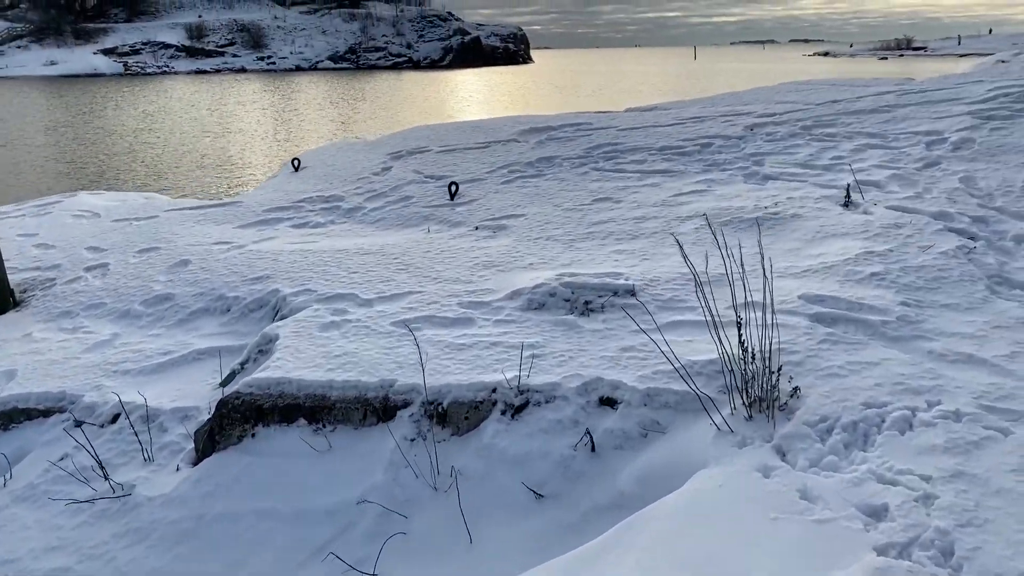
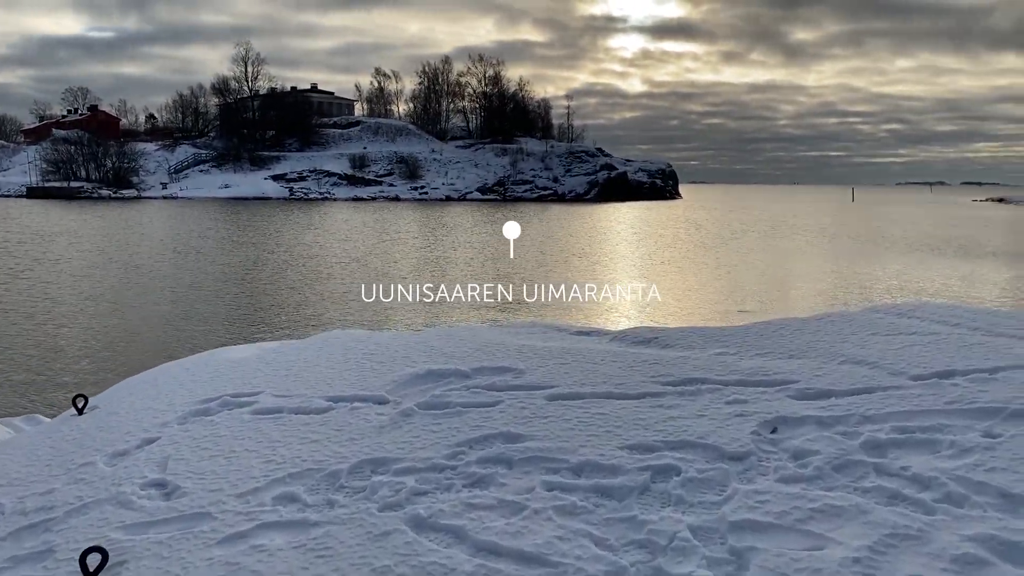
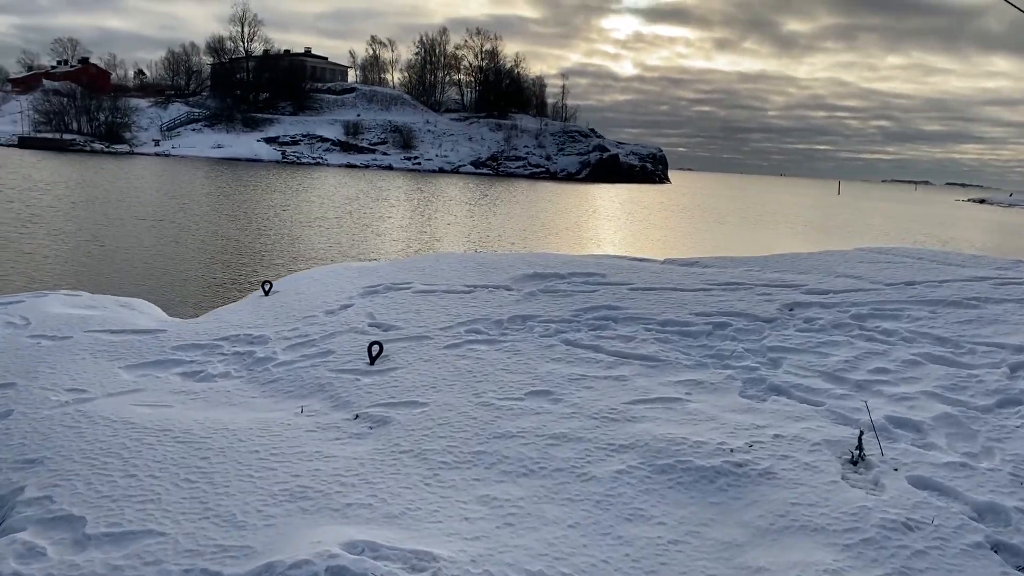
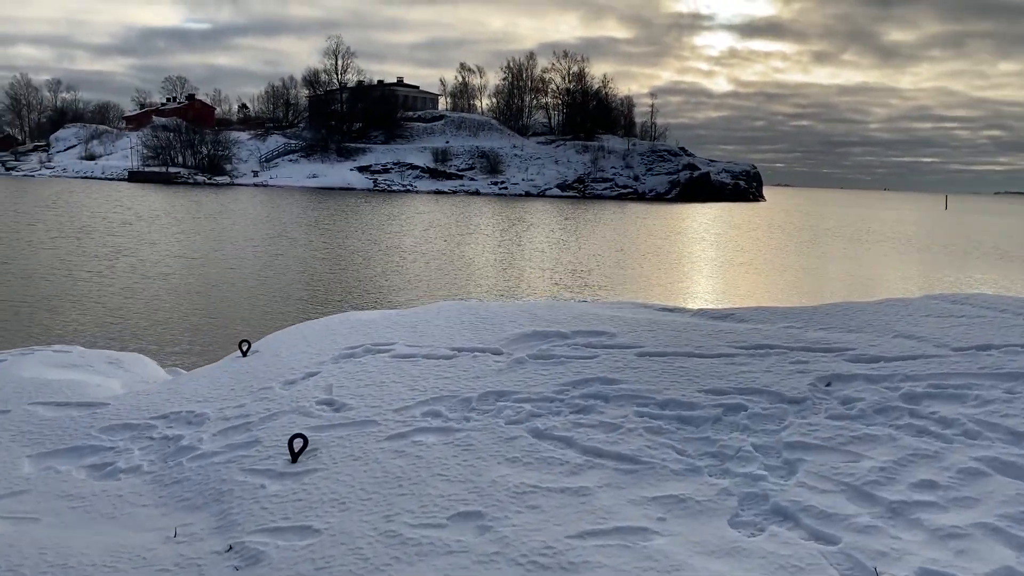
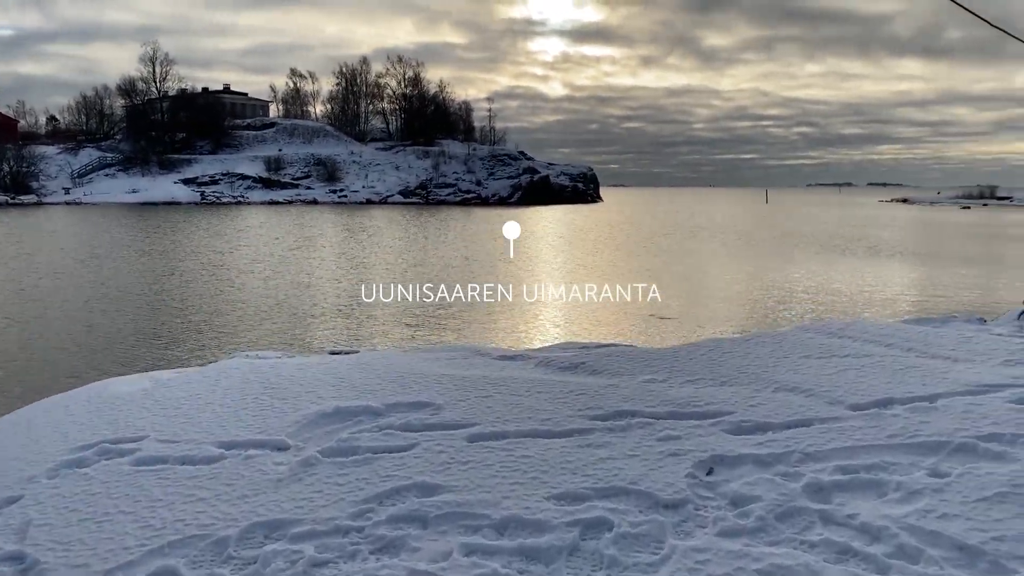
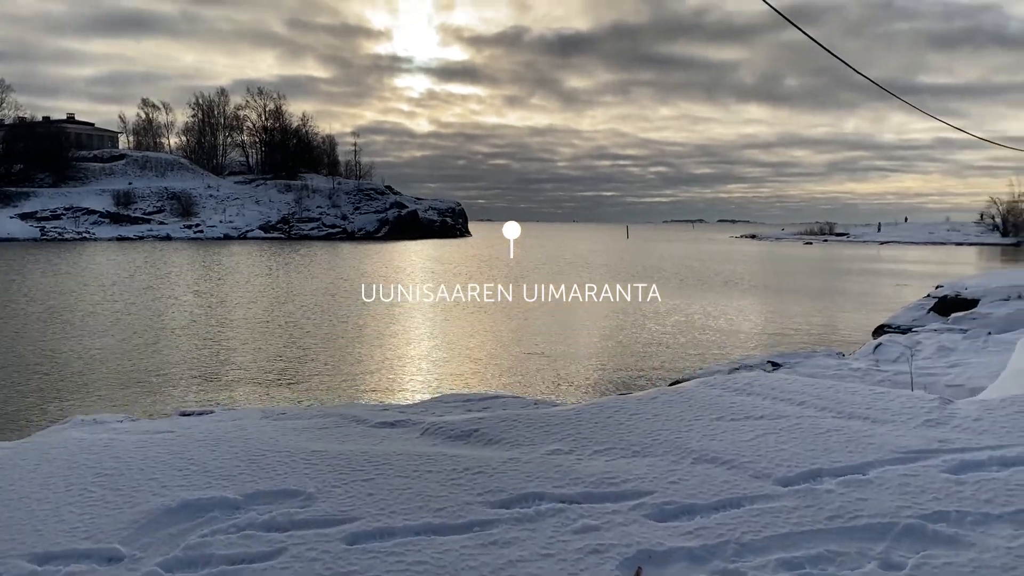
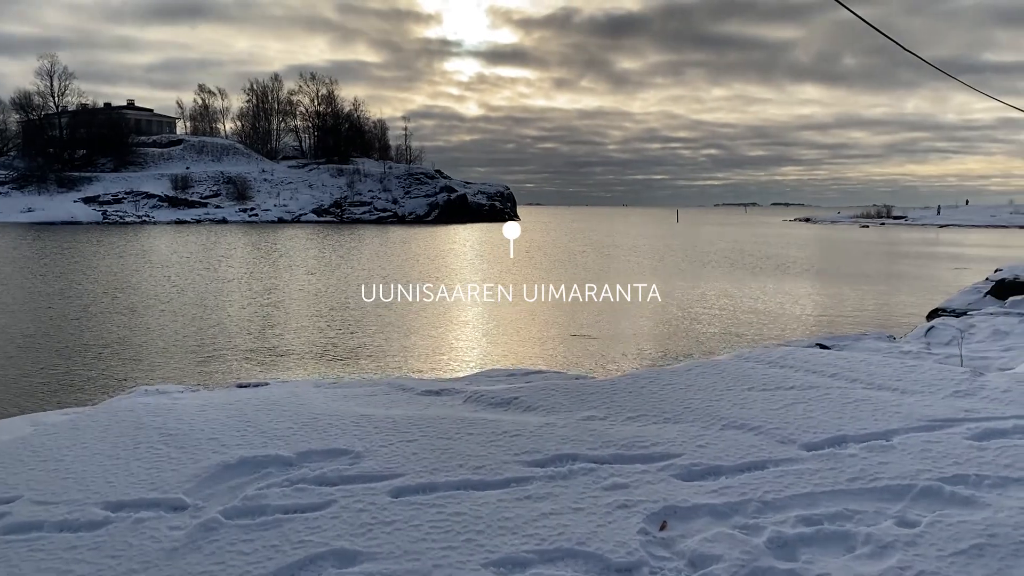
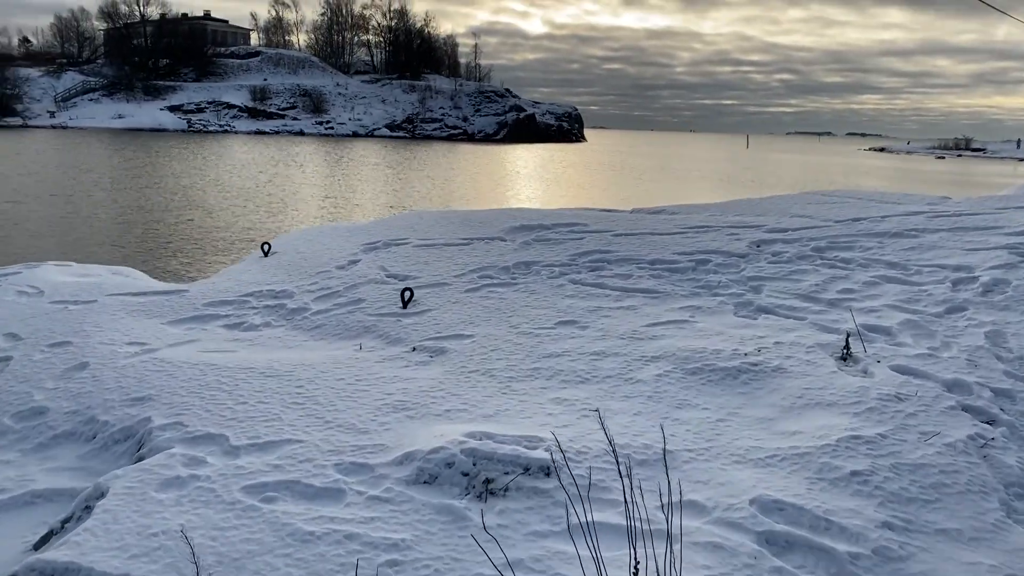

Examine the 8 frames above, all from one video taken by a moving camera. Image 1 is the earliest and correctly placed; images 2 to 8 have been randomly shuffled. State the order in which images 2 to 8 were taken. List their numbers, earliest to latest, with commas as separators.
8, 3, 4, 2, 5, 7, 6
